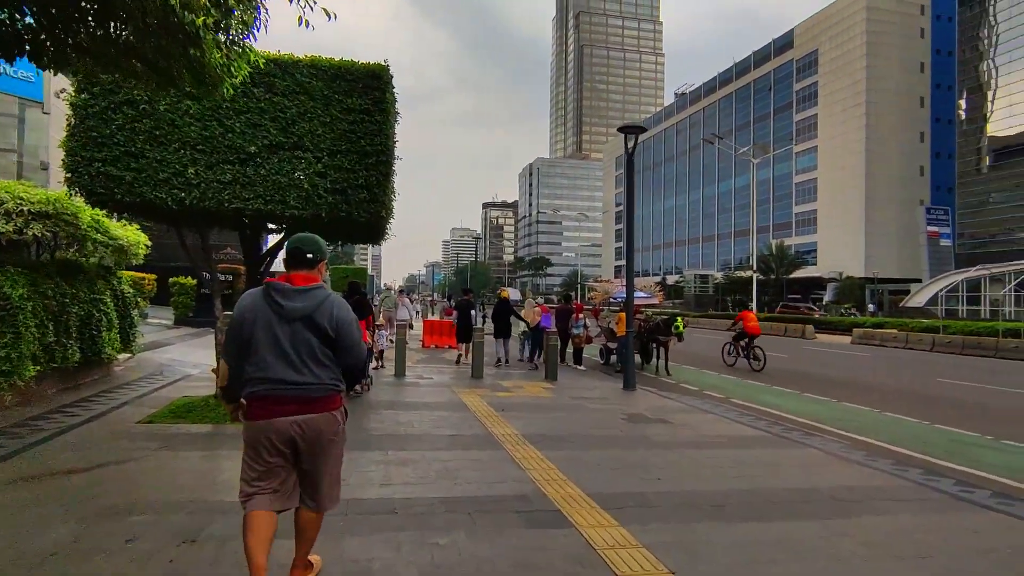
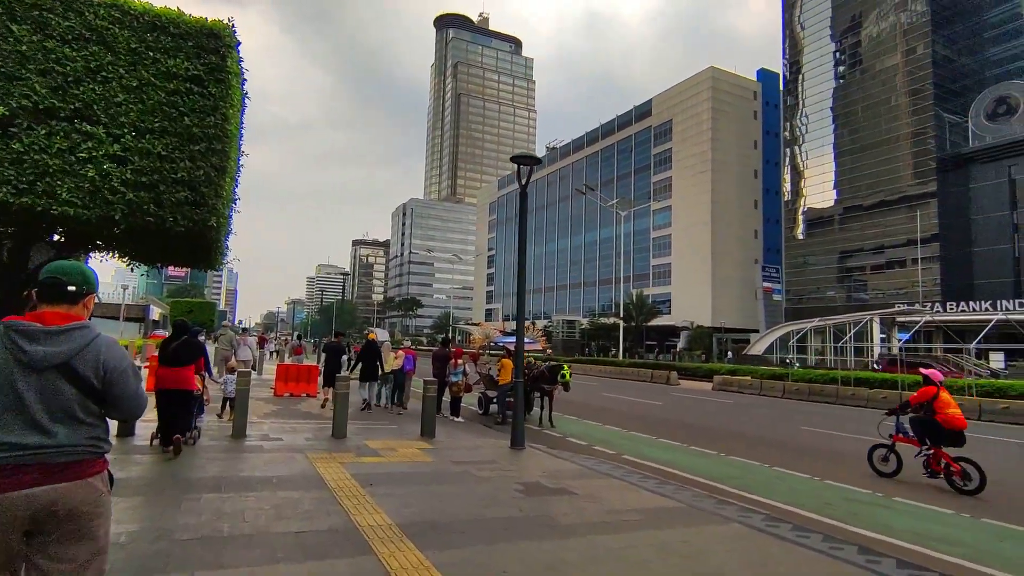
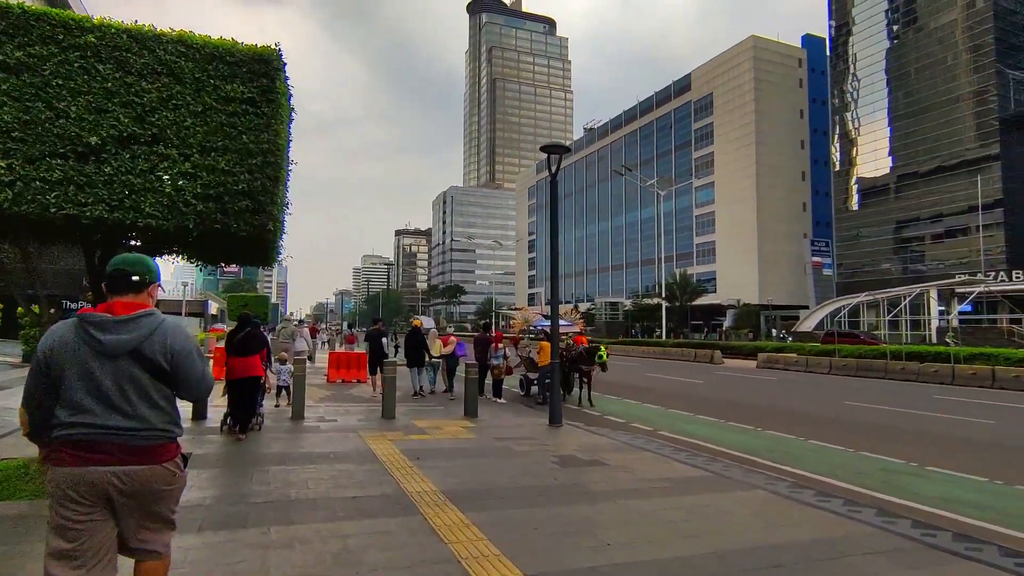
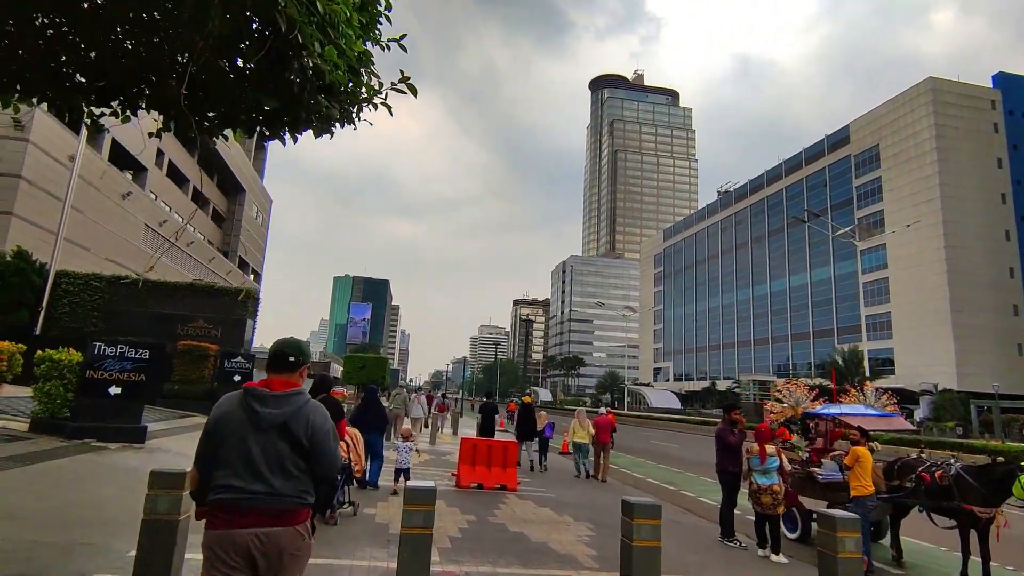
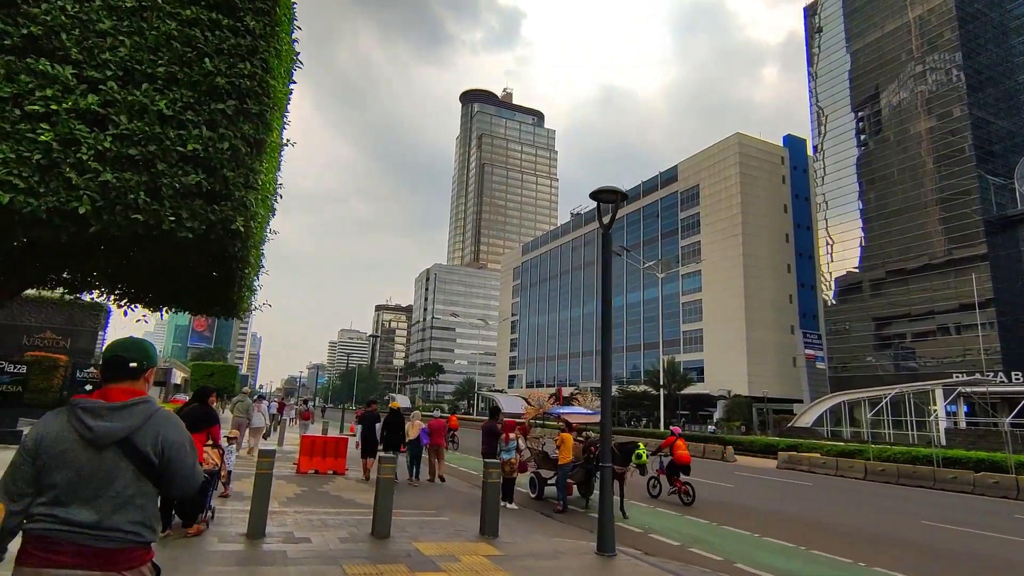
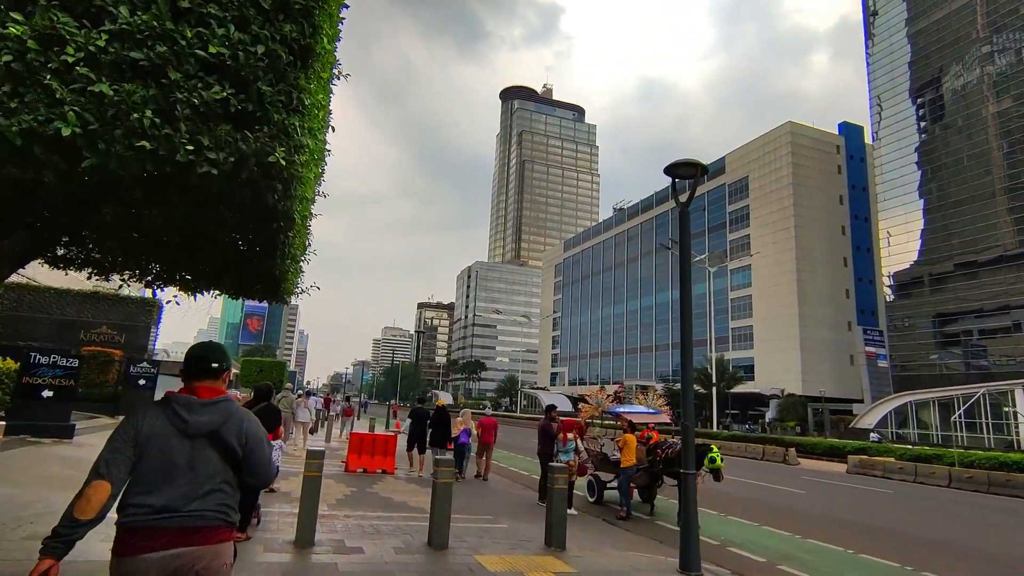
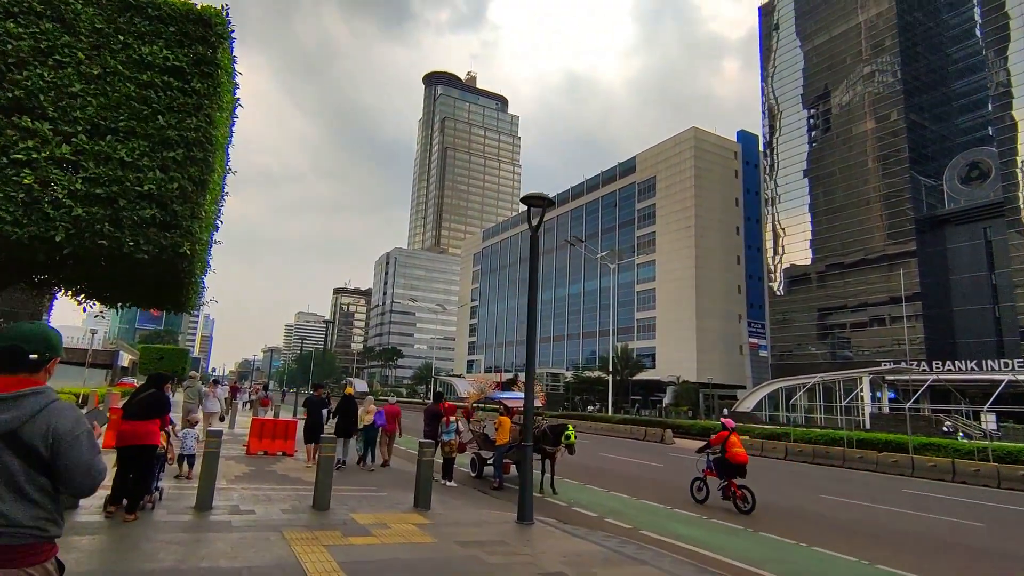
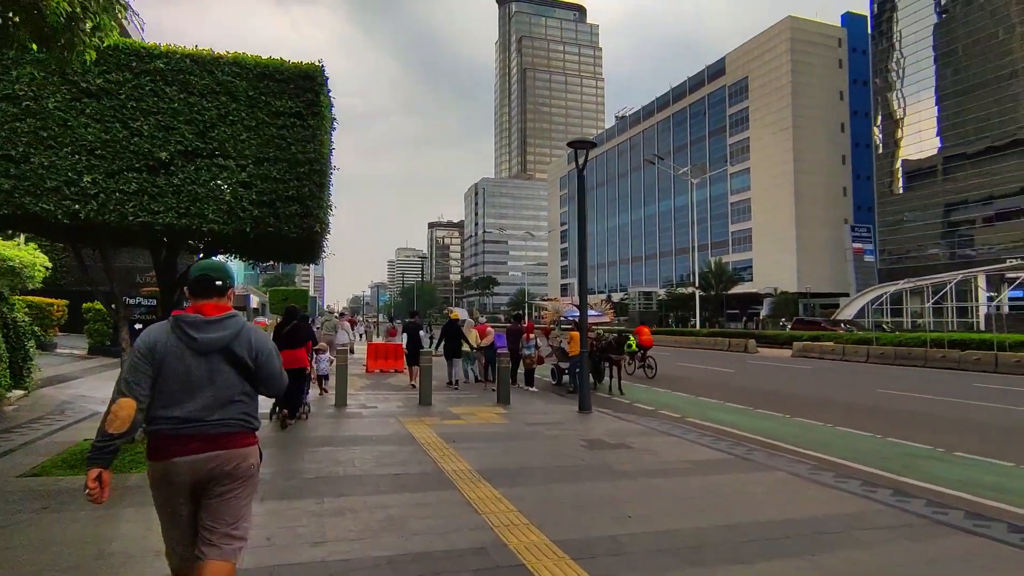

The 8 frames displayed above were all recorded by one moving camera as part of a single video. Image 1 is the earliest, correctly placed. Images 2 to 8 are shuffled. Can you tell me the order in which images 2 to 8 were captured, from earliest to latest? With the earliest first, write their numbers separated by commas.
8, 3, 2, 7, 5, 6, 4
